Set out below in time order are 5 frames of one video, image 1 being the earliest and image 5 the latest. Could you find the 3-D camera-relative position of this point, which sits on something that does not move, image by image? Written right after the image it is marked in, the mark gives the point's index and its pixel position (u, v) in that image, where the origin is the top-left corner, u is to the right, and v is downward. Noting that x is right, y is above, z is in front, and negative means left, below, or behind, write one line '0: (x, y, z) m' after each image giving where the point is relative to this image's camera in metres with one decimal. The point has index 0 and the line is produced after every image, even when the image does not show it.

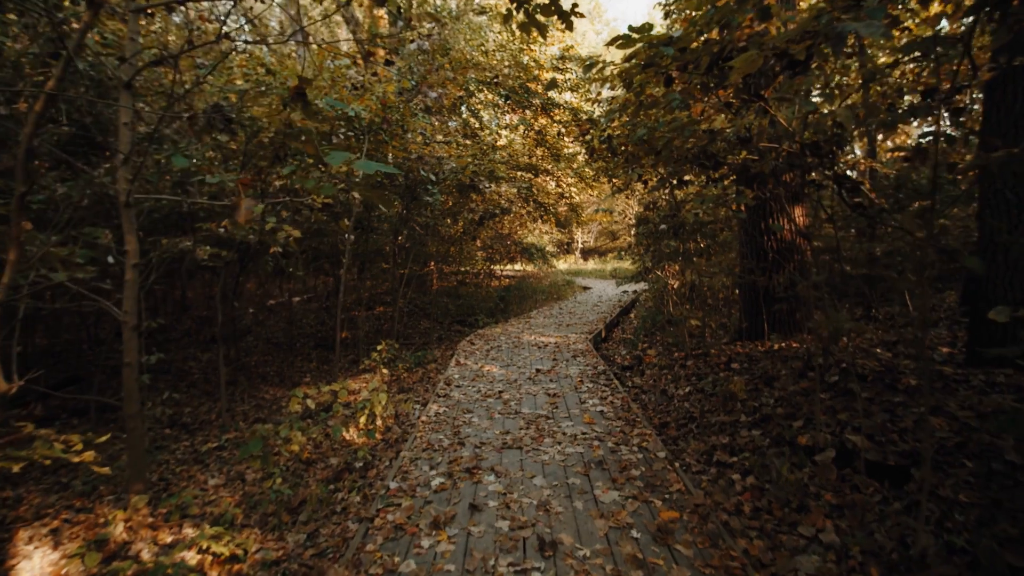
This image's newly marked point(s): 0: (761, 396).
0: (+2.0, -0.9, +3.9) m
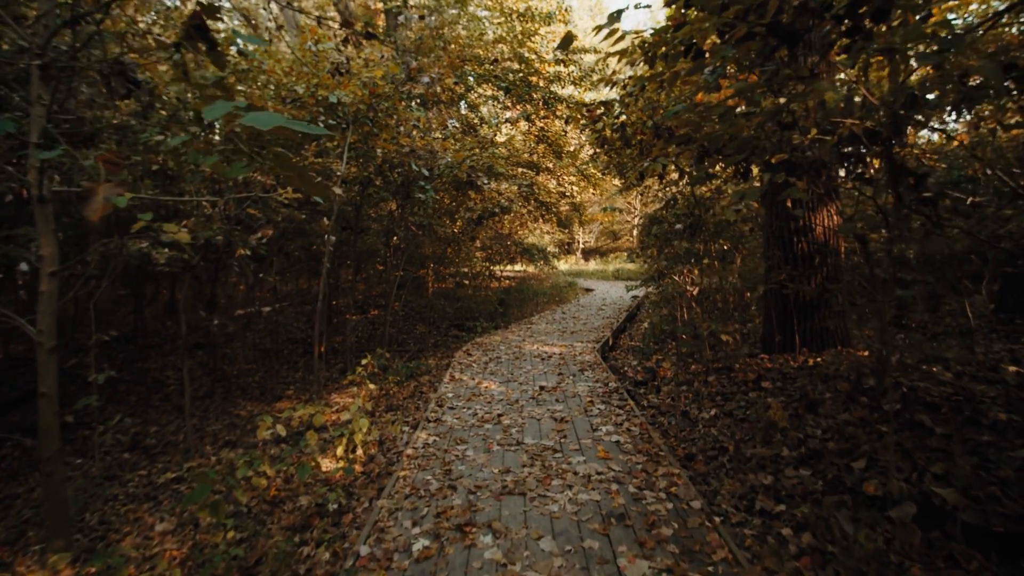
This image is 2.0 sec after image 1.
0: (+2.0, -0.9, +3.3) m
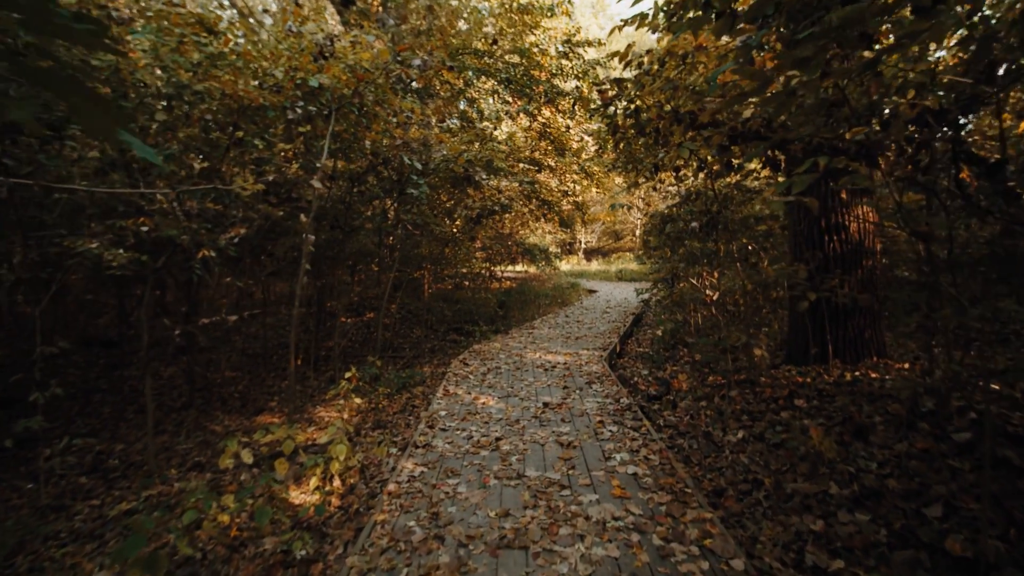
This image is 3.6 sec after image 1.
0: (+2.0, -1.0, +2.8) m
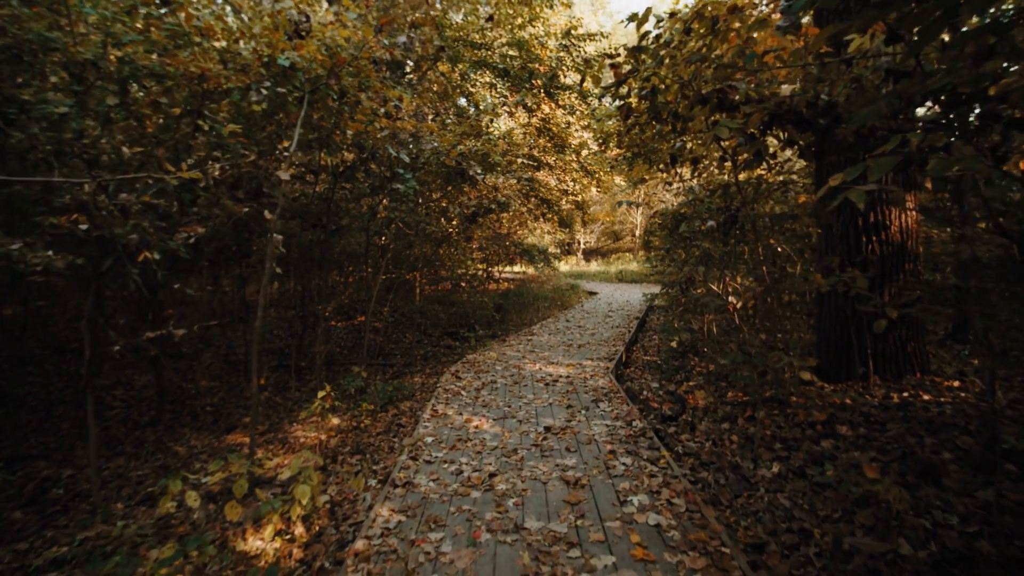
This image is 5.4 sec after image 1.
0: (+1.9, -1.0, +2.3) m
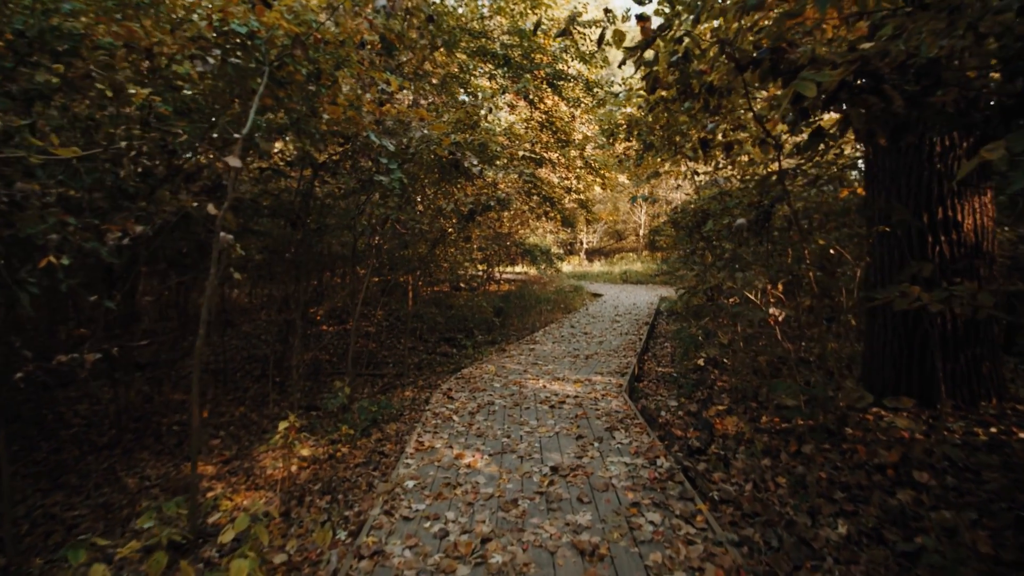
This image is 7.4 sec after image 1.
0: (+1.9, -1.1, +1.7) m
